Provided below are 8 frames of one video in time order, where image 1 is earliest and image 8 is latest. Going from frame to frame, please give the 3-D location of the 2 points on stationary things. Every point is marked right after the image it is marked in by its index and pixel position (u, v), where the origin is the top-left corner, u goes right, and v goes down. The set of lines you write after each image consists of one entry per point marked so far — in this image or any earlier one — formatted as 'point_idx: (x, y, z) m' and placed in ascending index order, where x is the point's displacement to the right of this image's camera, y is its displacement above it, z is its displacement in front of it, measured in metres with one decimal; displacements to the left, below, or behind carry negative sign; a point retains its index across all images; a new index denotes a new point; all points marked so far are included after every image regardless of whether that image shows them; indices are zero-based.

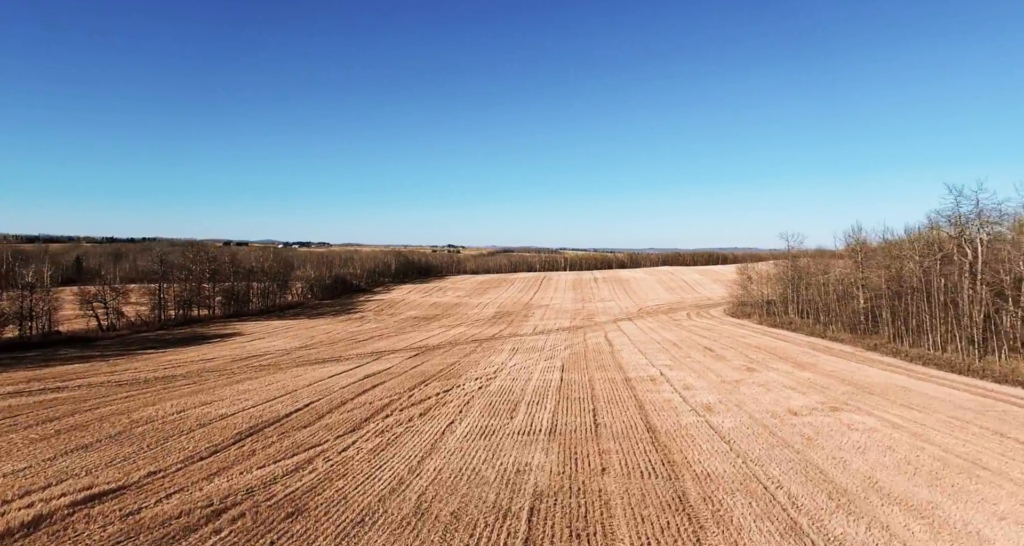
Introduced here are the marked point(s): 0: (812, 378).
0: (+9.0, -3.1, +16.3) m
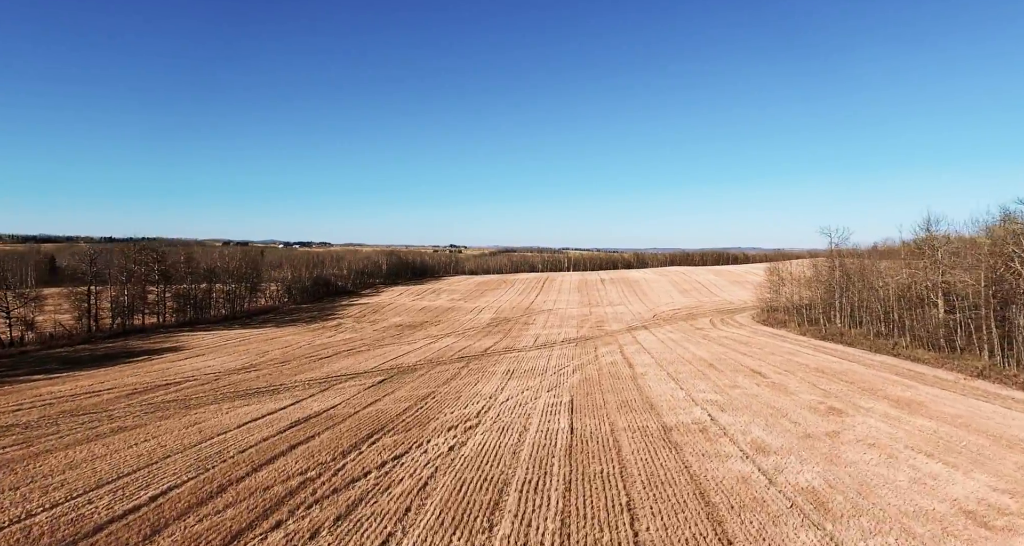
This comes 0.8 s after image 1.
0: (+8.8, -3.2, +11.1) m
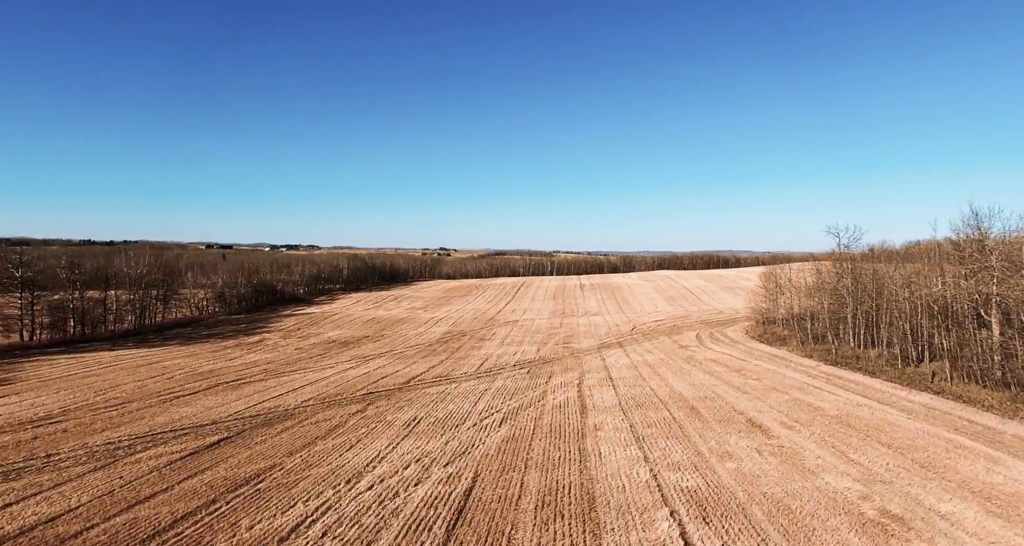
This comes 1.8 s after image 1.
0: (+6.4, -3.5, +5.7) m
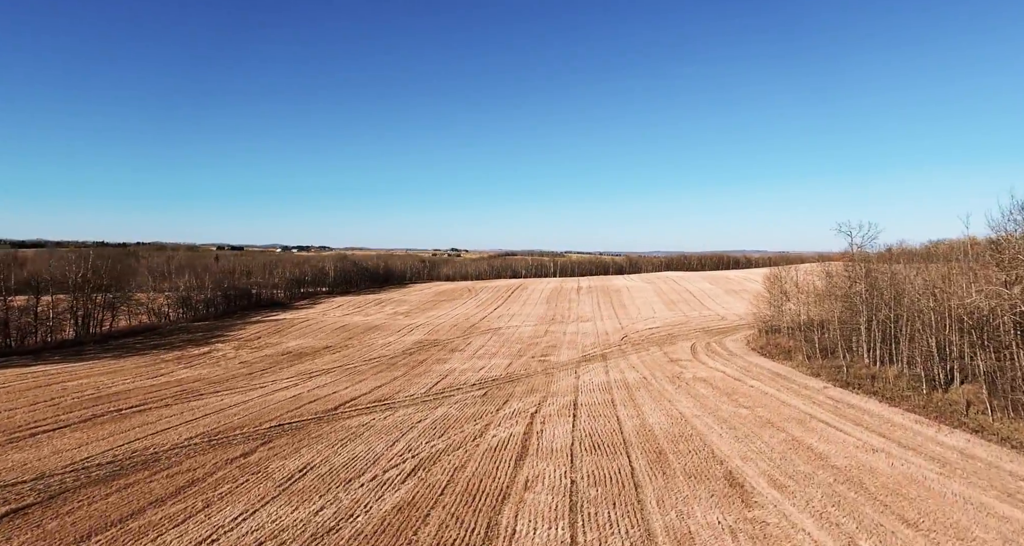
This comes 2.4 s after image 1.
0: (+4.4, -3.6, +2.5) m
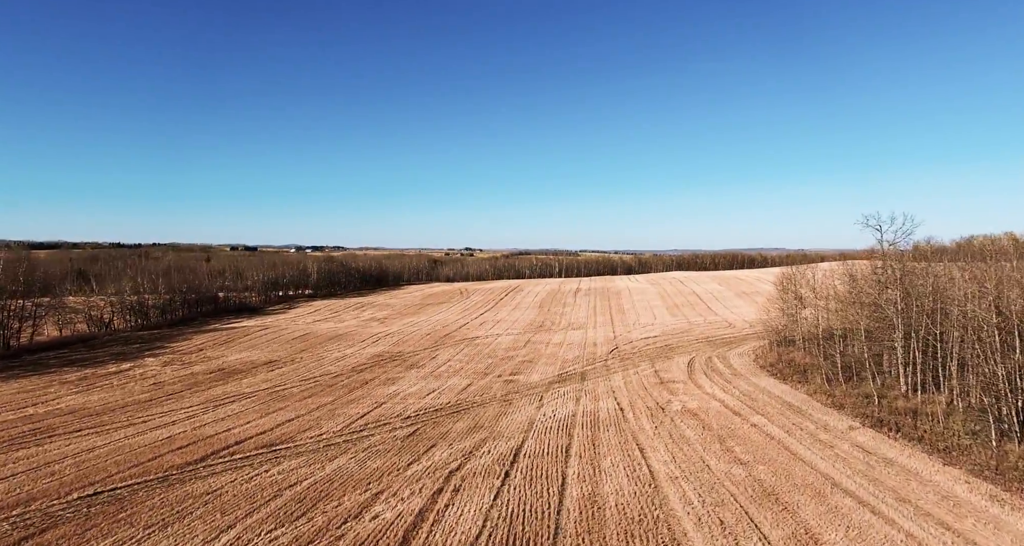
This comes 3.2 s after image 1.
0: (+2.2, -3.8, -1.8) m
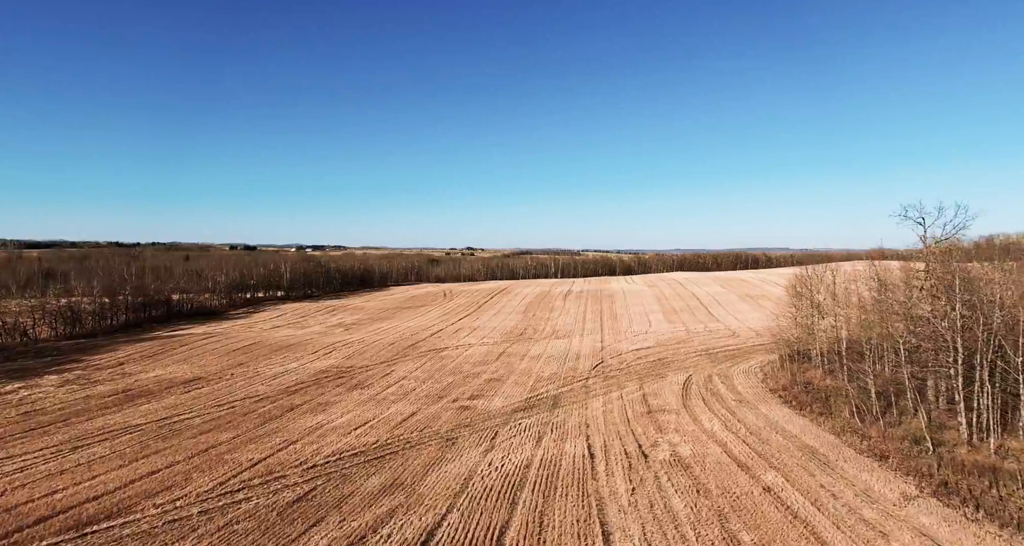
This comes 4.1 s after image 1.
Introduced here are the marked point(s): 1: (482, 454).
0: (+0.6, -4.0, -5.8) m
1: (-0.8, -4.5, +13.7) m
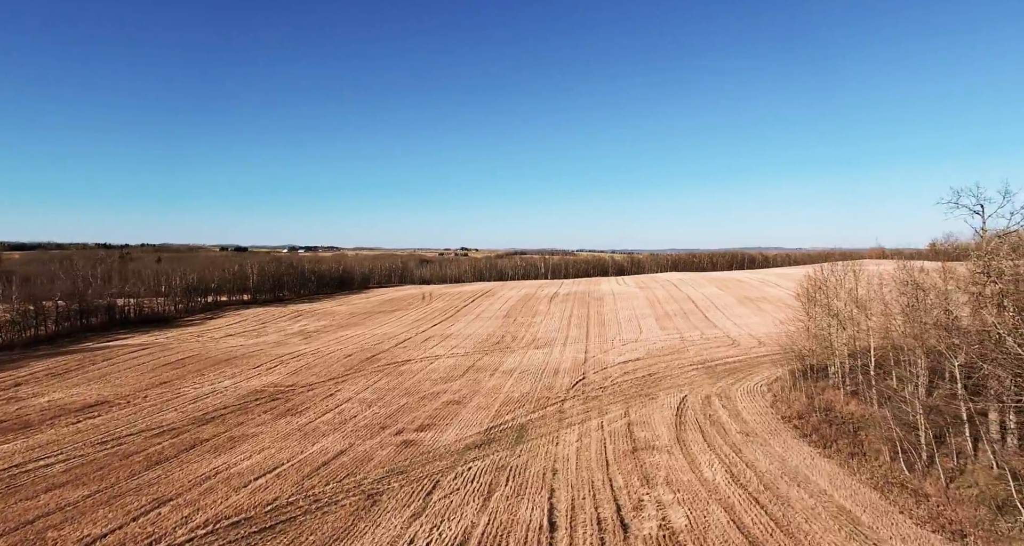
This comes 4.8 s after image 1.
0: (-0.5, -4.1, -9.3) m
1: (-2.0, -4.6, +10.2) m
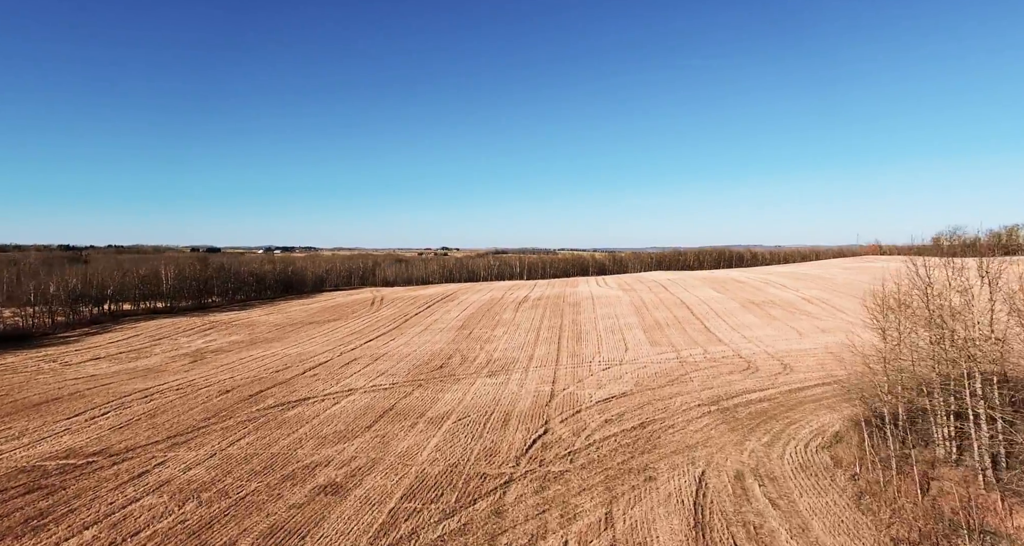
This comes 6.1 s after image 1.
0: (-1.5, -4.2, -16.7) m
1: (-3.6, -4.7, +2.7) m
